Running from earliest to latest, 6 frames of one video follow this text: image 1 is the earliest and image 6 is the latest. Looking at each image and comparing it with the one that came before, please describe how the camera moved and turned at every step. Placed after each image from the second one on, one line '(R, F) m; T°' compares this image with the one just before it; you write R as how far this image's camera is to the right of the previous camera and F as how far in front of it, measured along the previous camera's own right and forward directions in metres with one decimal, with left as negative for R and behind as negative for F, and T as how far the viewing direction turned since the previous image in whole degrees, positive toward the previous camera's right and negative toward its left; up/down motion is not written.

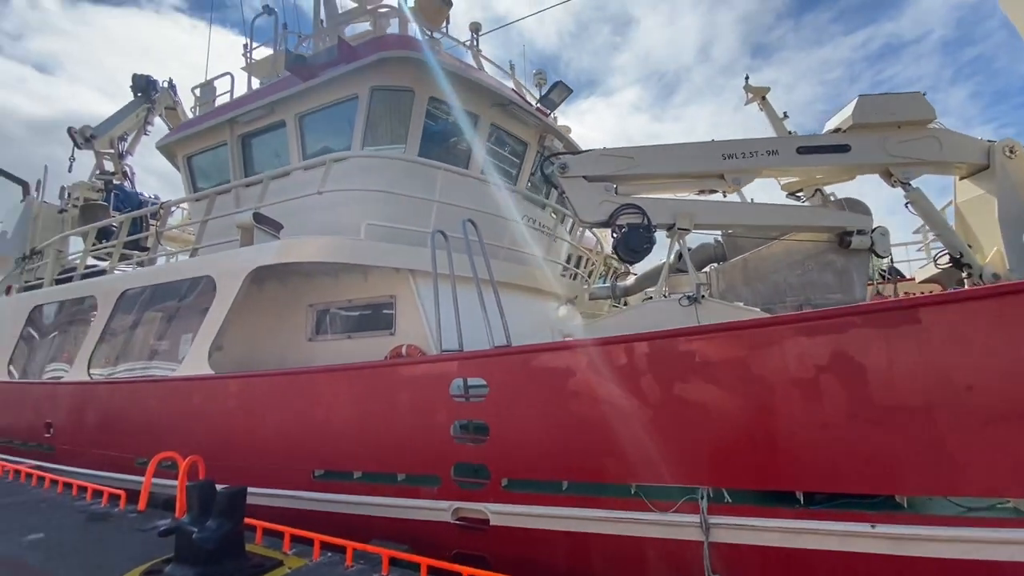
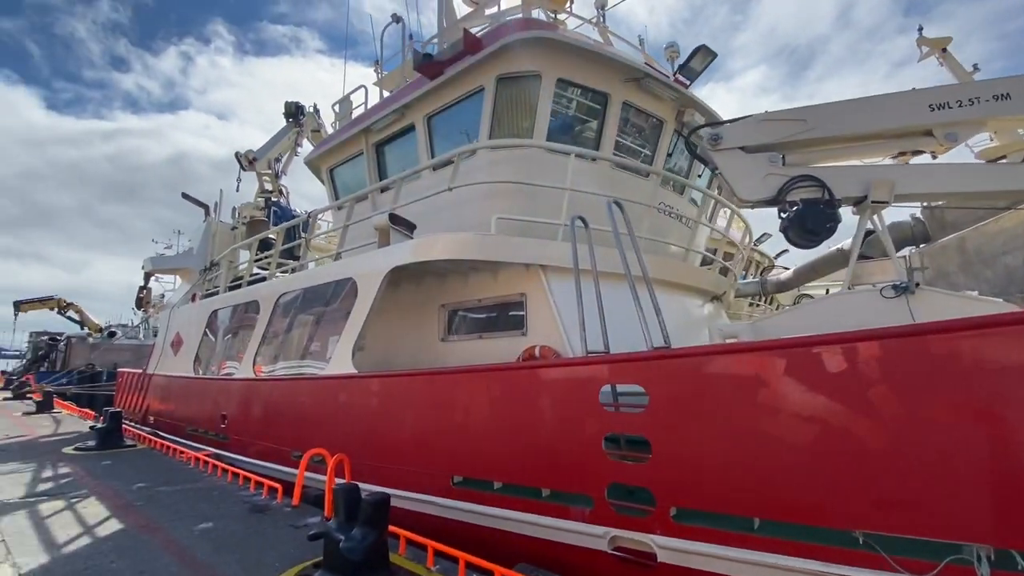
(-0.3, +0.4) m; -14°
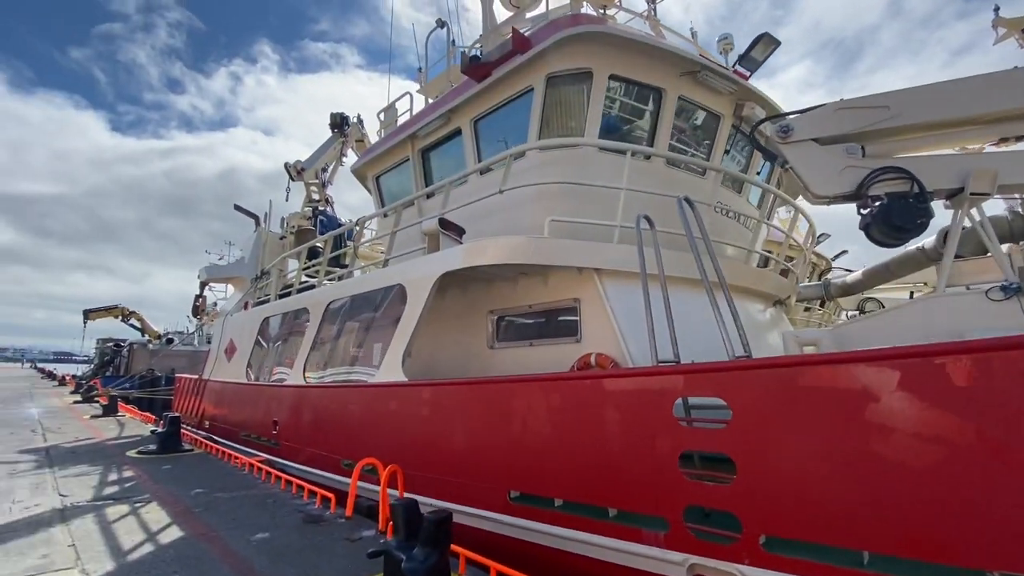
(-0.2, +0.2) m; -4°
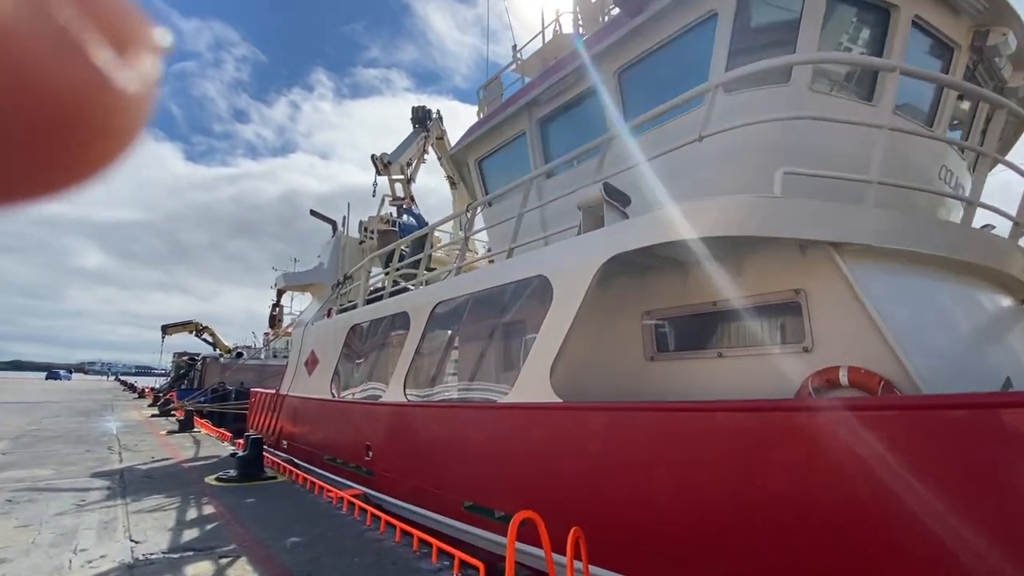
(-1.0, +1.1) m; -6°
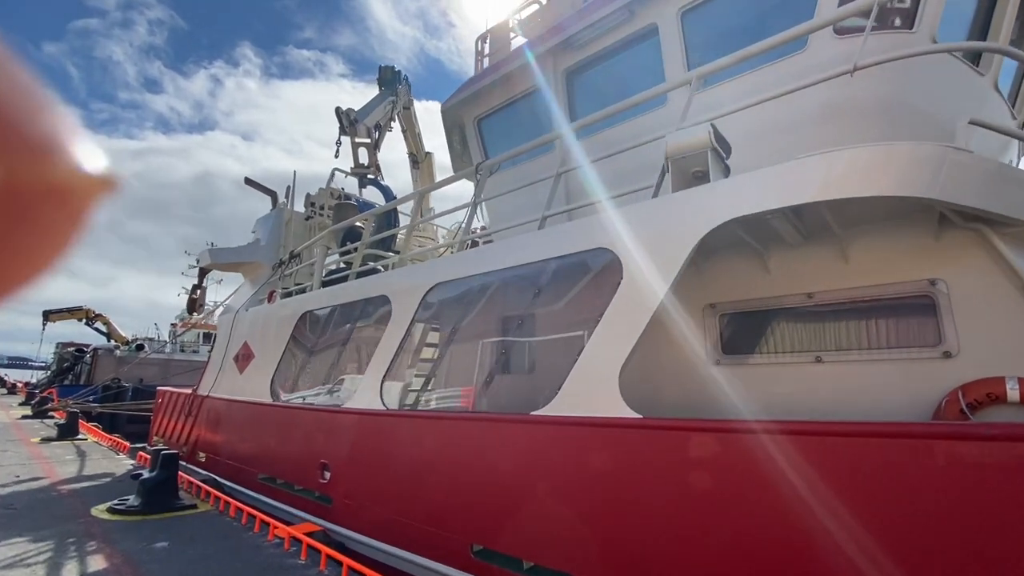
(-0.7, +1.0) m; +8°
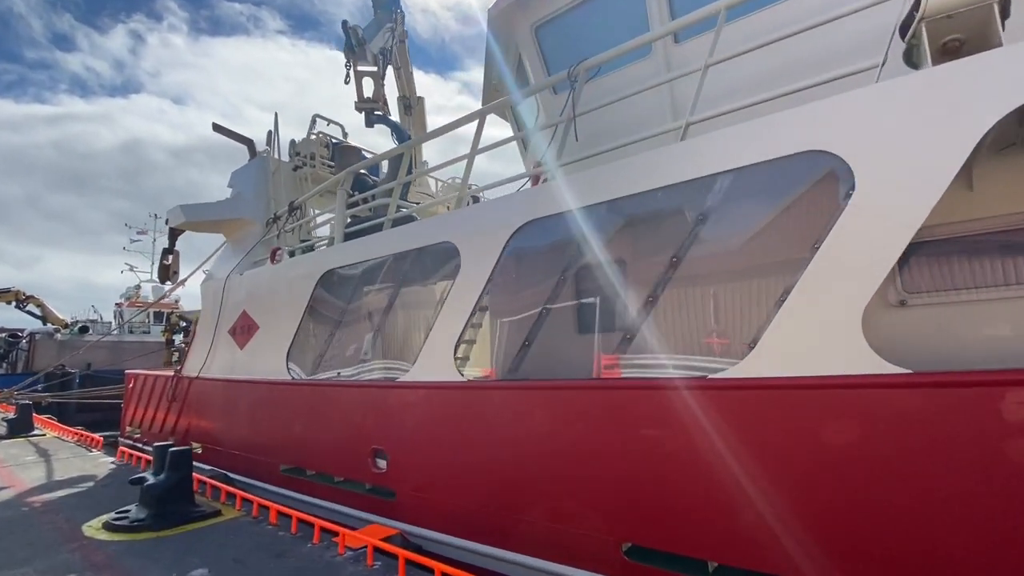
(-1.0, +0.8) m; +5°
